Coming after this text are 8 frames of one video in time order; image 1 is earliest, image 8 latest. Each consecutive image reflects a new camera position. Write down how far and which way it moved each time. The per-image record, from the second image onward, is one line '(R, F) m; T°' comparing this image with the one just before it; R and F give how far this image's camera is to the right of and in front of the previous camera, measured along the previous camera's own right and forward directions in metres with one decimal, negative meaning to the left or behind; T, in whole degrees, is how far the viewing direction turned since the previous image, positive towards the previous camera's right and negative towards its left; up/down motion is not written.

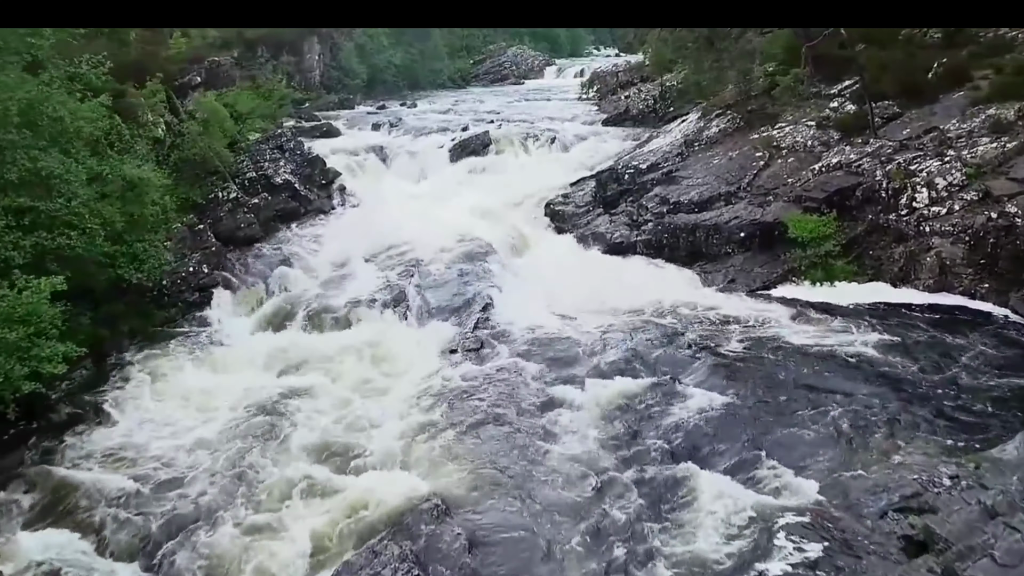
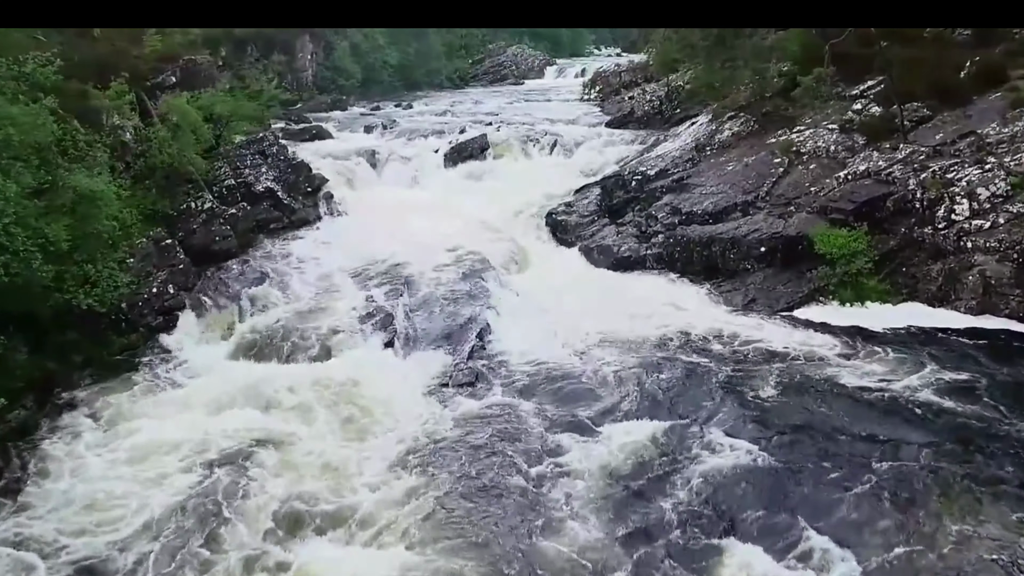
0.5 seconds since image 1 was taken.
(0.0, +1.2) m; 0°
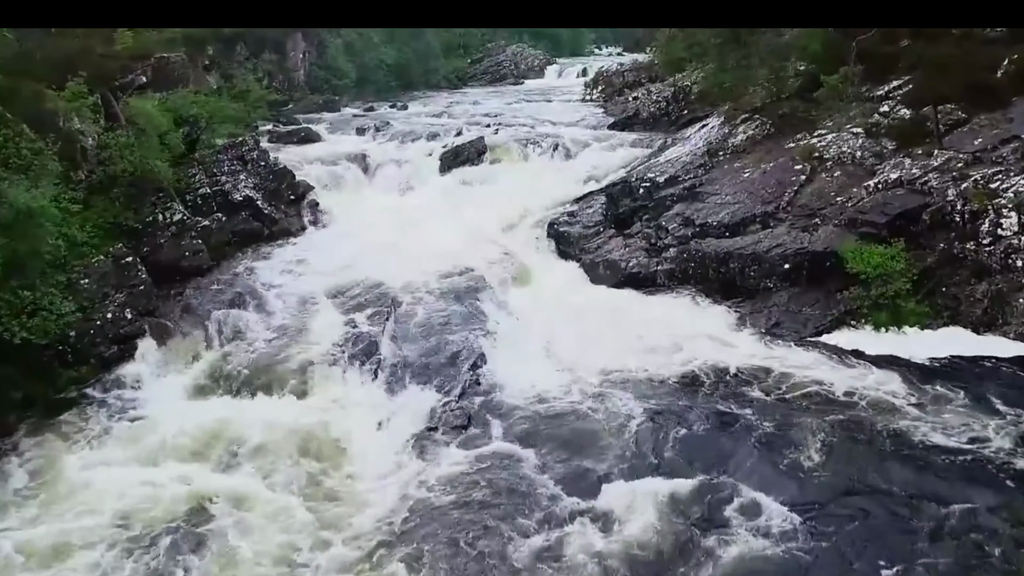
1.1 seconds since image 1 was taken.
(0.0, +1.2) m; 0°
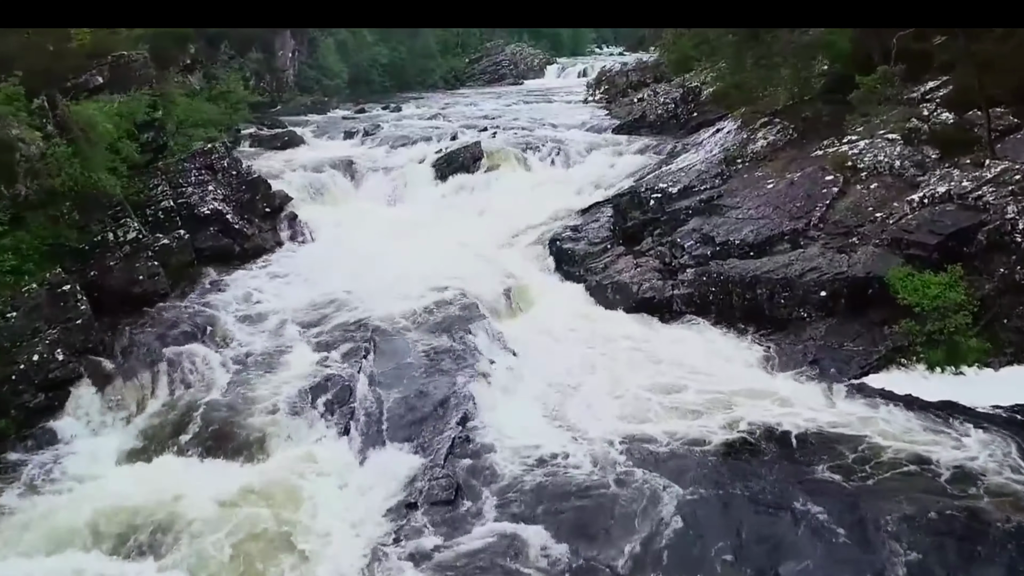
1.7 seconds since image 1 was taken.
(0.0, +1.5) m; 0°
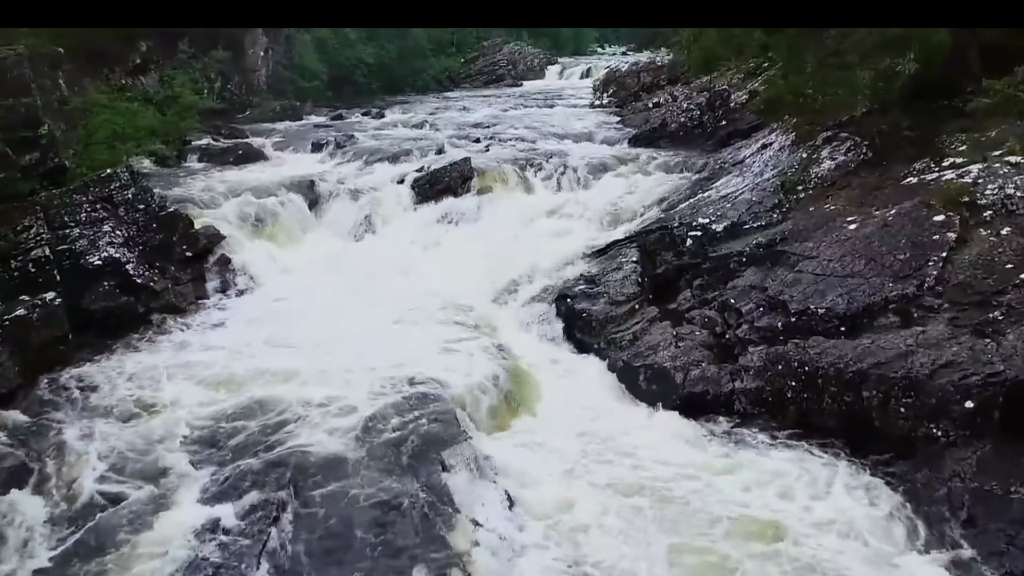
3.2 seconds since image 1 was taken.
(+0.1, +3.4) m; 0°
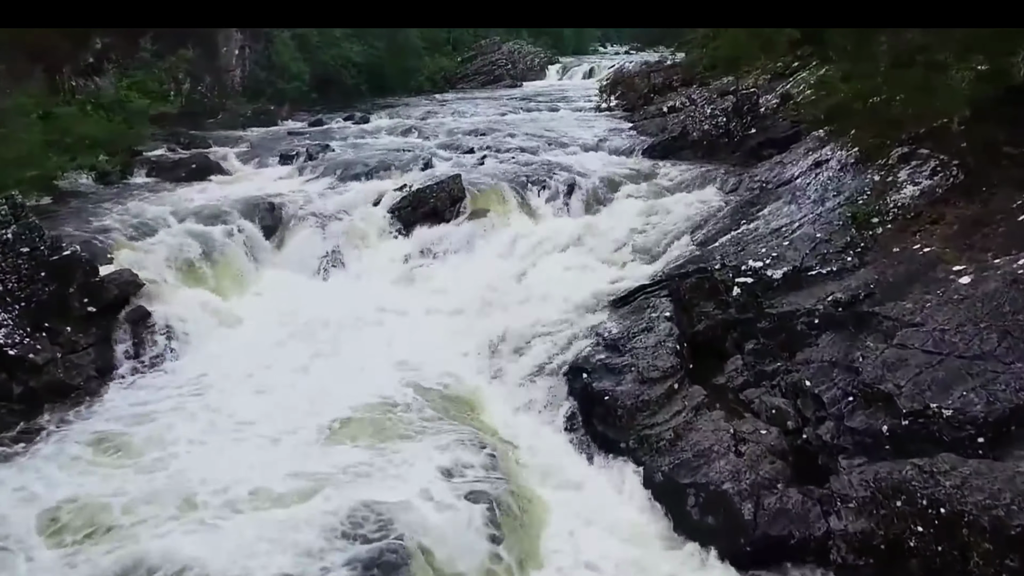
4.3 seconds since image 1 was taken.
(0.0, +2.6) m; 0°
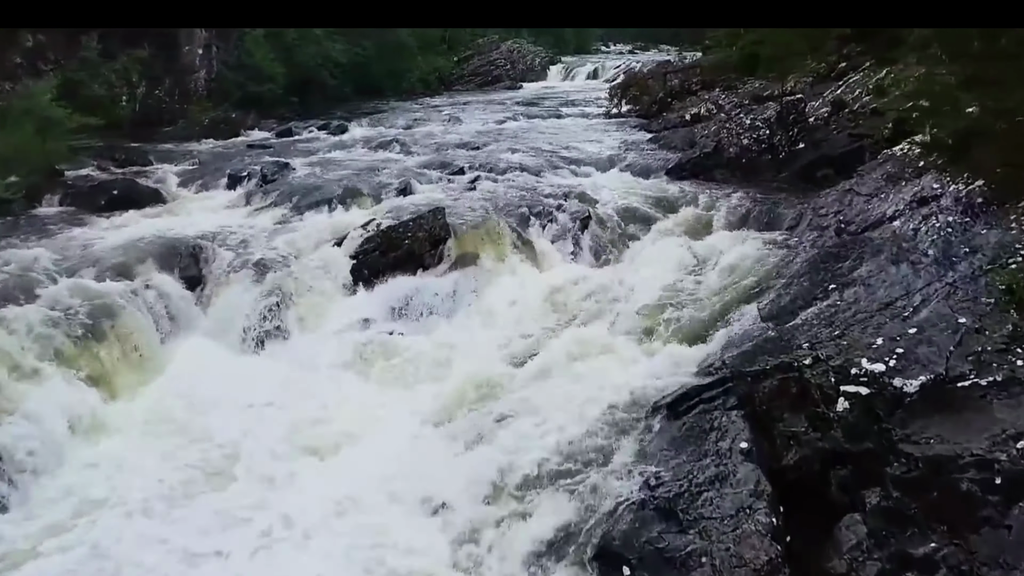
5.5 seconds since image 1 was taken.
(0.0, +3.0) m; 0°
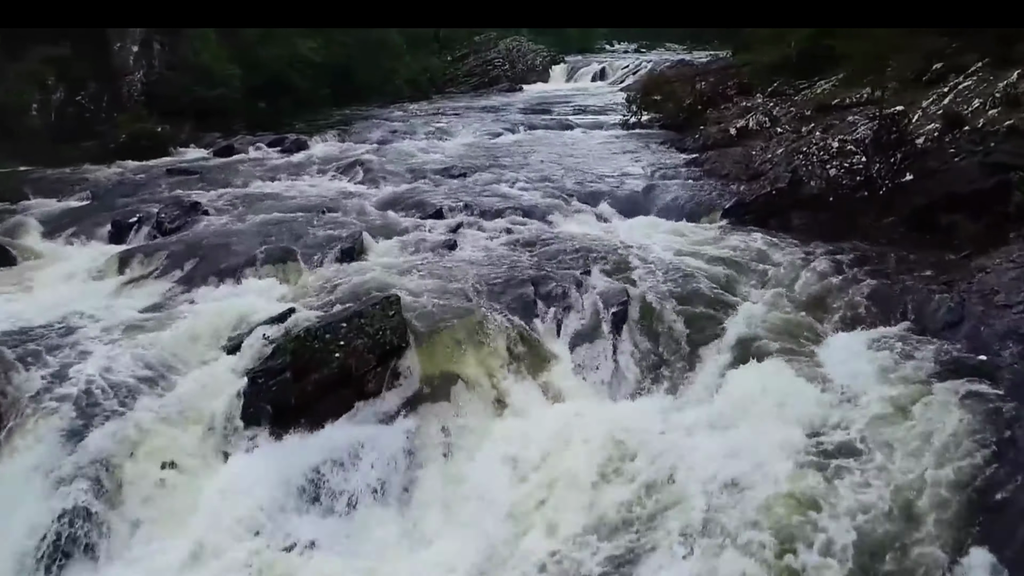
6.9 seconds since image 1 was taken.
(0.0, +4.0) m; 0°
